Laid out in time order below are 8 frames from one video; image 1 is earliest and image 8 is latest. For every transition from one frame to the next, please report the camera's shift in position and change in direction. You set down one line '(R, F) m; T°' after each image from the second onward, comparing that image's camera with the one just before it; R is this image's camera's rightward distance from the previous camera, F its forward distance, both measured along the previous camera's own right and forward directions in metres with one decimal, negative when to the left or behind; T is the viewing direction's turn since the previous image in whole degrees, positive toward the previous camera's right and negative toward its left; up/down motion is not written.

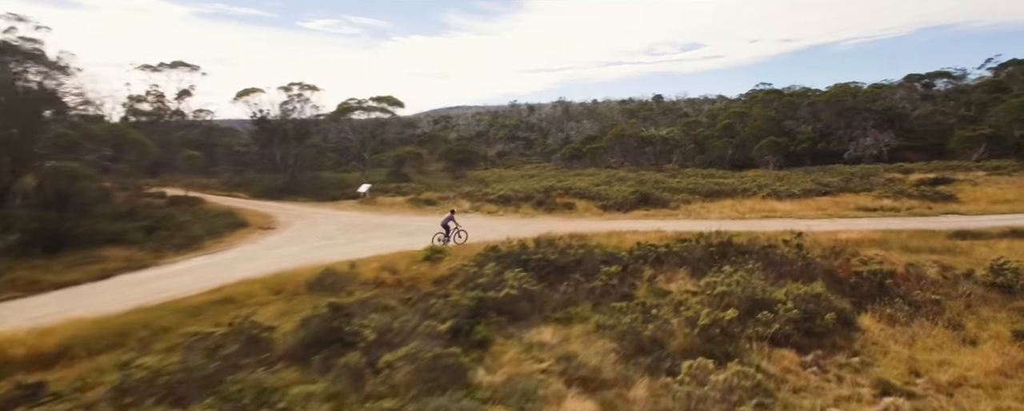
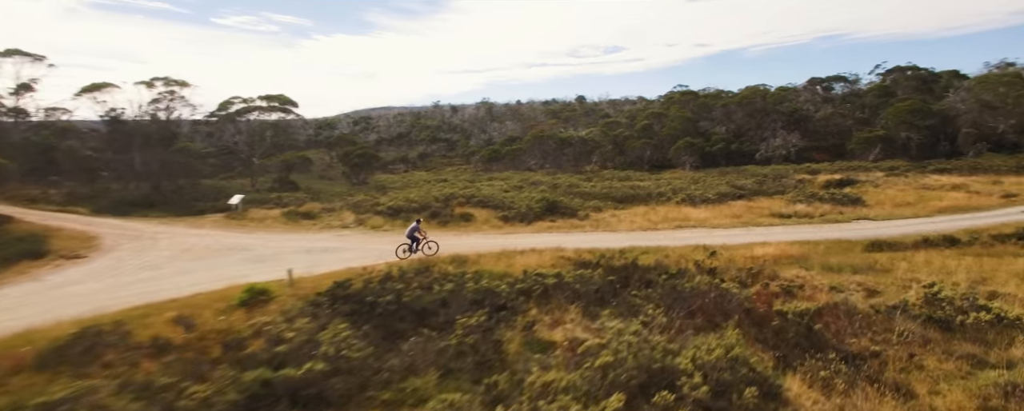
(+1.9, +3.4) m; +7°
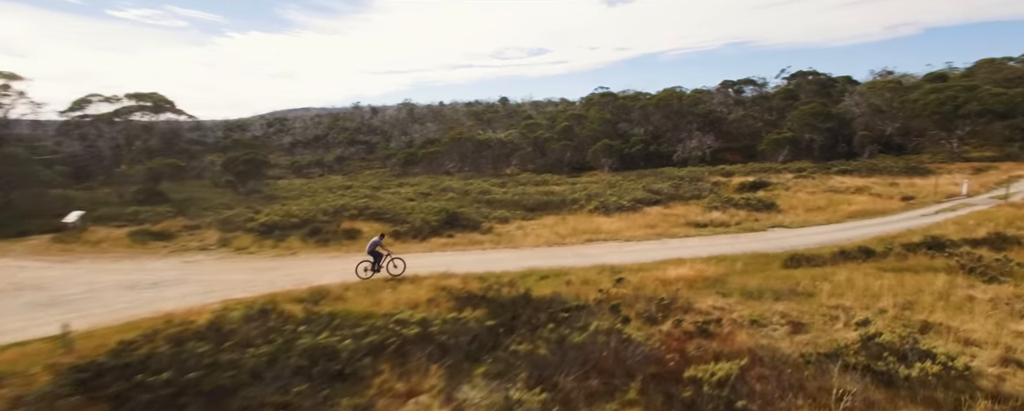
(+1.5, +2.9) m; +7°
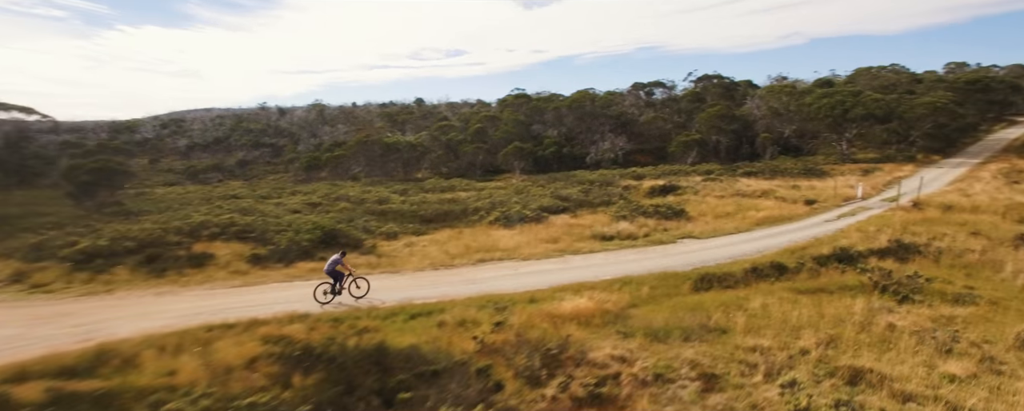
(+1.4, +2.8) m; +8°
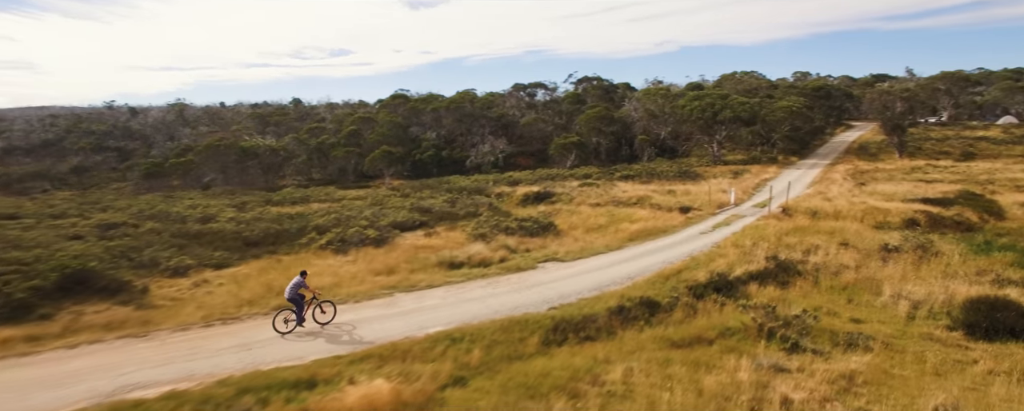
(+2.2, +4.0) m; +11°
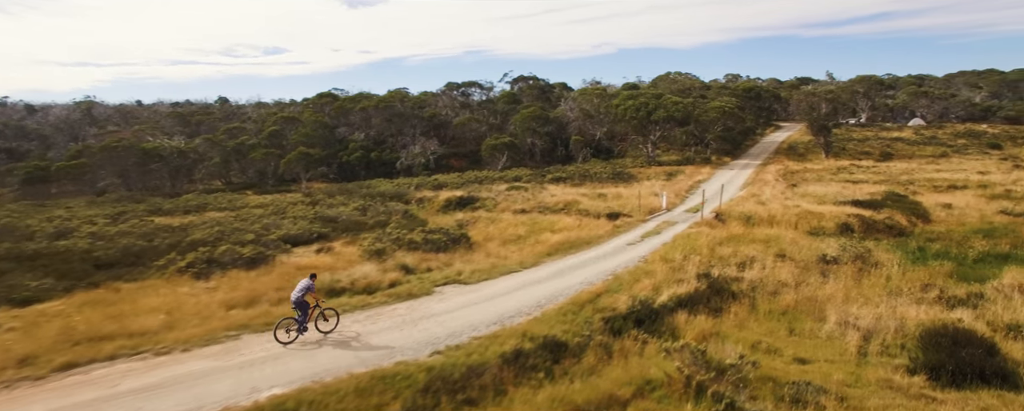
(+1.4, +2.8) m; +6°
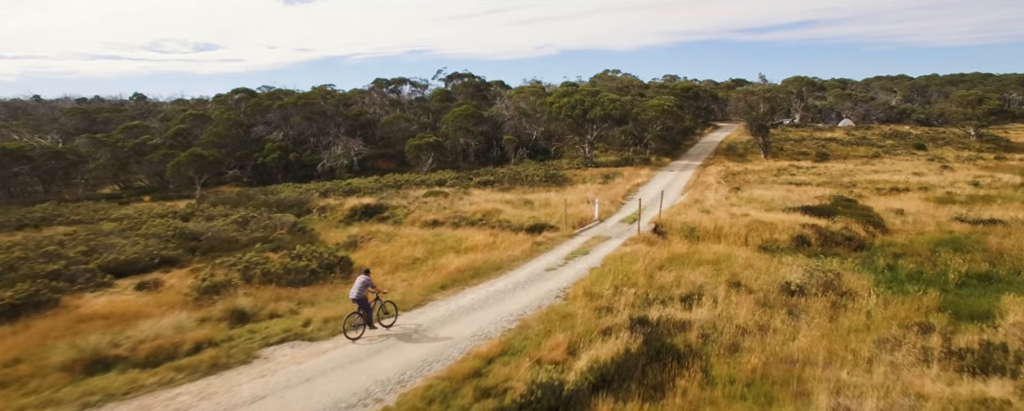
(+1.6, +4.4) m; +6°
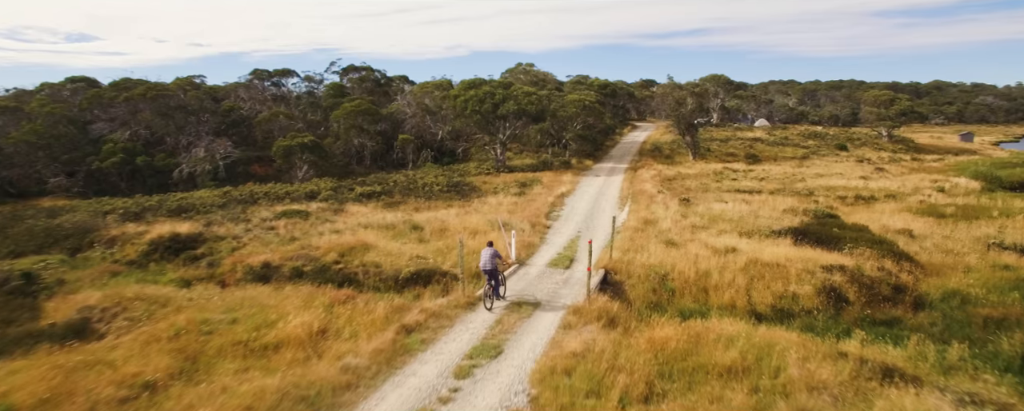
(+1.2, +8.9) m; +9°
